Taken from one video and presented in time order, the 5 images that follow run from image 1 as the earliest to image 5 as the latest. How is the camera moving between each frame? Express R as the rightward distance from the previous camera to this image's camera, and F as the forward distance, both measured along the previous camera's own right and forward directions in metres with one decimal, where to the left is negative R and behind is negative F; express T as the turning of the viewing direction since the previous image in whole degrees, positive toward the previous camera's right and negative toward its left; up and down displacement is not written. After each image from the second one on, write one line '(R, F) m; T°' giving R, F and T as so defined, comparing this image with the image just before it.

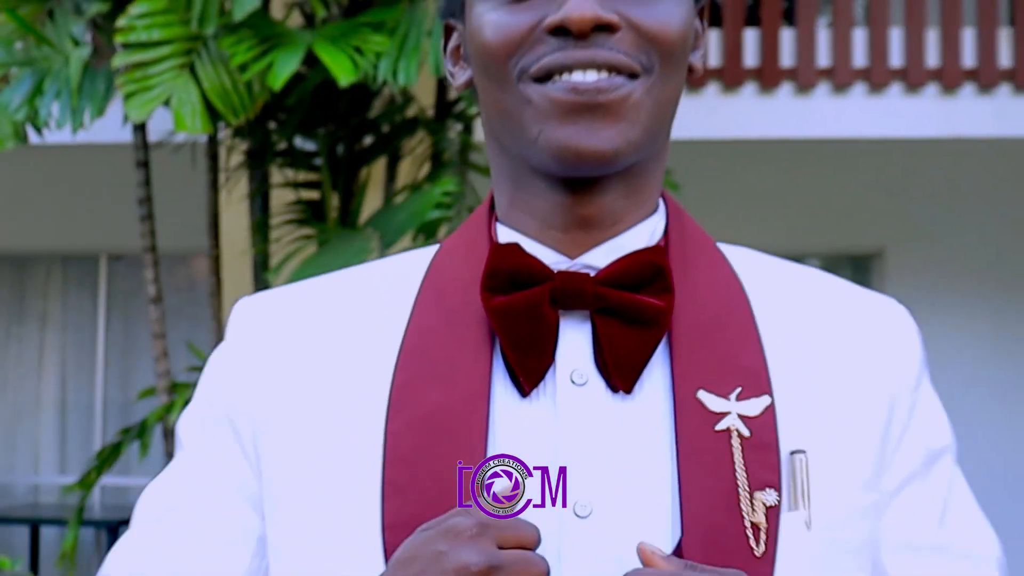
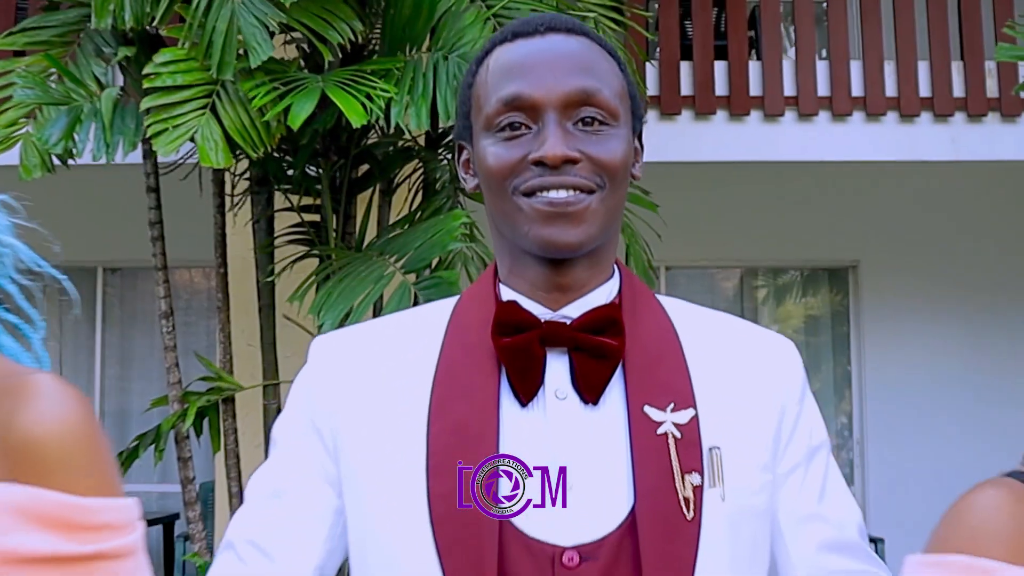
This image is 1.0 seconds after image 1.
(0.0, -0.4) m; +1°
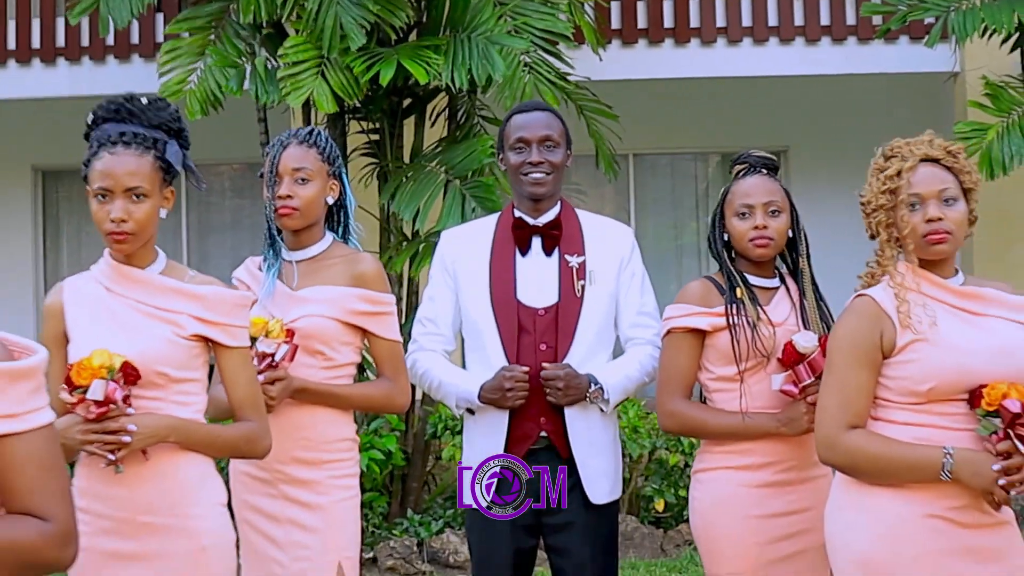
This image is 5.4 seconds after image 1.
(0.0, -2.1) m; 0°
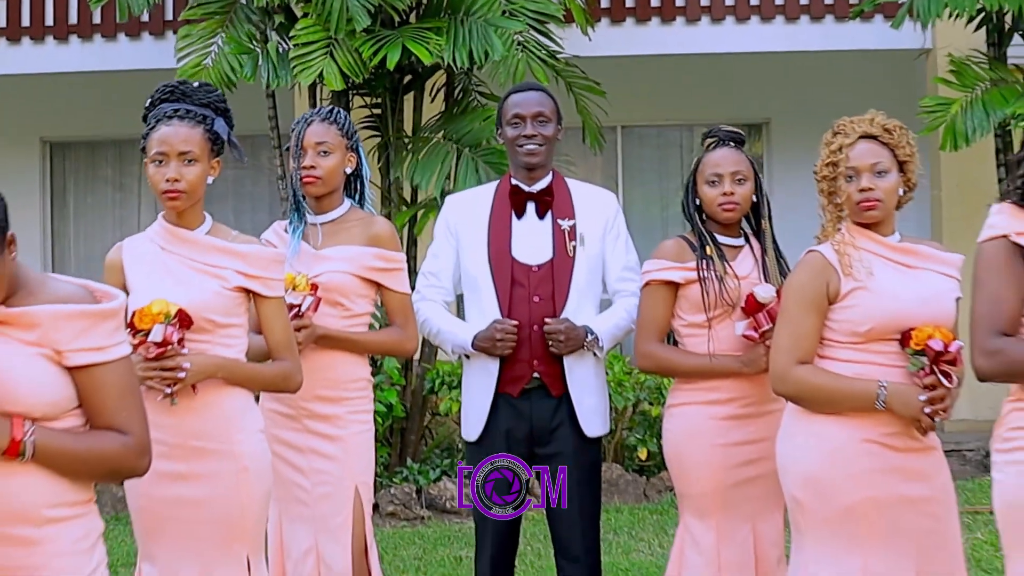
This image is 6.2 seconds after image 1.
(0.0, -0.5) m; 0°
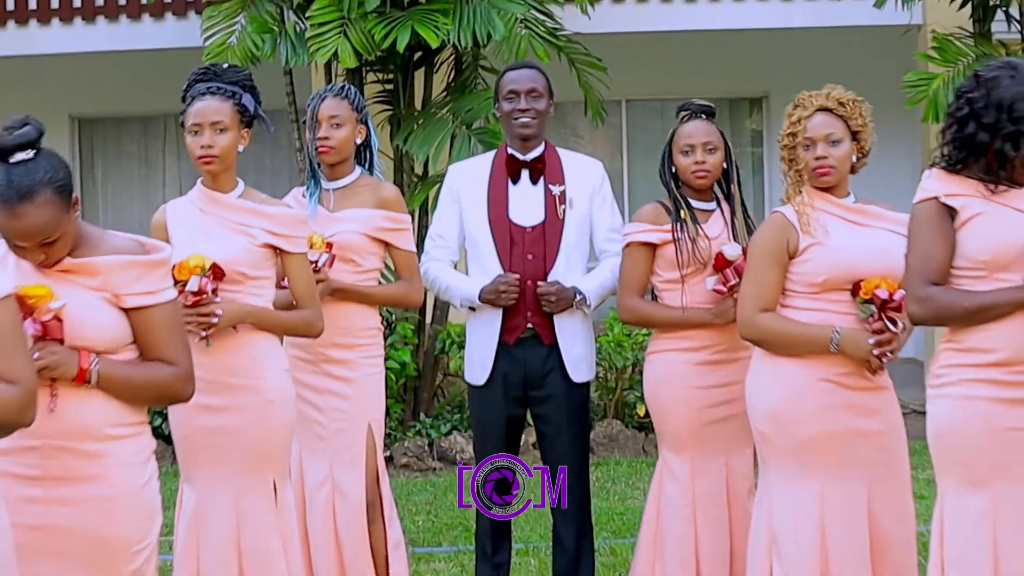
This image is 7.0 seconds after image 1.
(+0.1, -0.4) m; -1°
